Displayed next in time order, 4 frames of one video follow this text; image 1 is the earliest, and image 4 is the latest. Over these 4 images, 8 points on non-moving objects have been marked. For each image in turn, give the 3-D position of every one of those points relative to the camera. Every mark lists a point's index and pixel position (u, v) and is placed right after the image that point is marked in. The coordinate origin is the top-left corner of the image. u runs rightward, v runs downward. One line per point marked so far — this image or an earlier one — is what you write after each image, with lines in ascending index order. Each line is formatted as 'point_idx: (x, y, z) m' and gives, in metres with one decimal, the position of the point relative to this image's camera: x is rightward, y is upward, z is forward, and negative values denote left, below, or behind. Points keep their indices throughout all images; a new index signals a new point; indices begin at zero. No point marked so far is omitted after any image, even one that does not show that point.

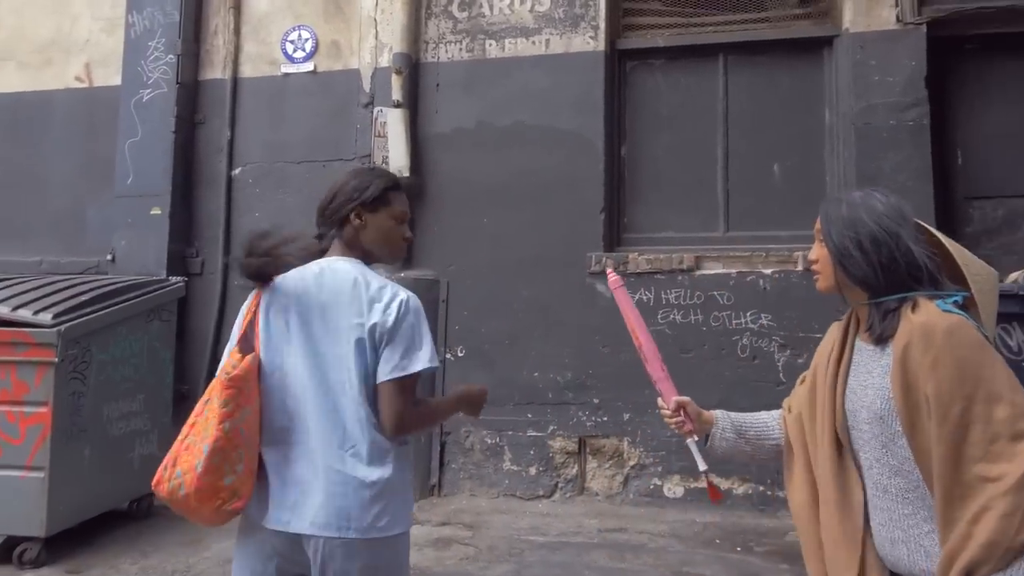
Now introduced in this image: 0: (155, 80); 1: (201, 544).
0: (-2.8, +1.6, +6.1) m
1: (-1.9, -1.6, +4.9) m
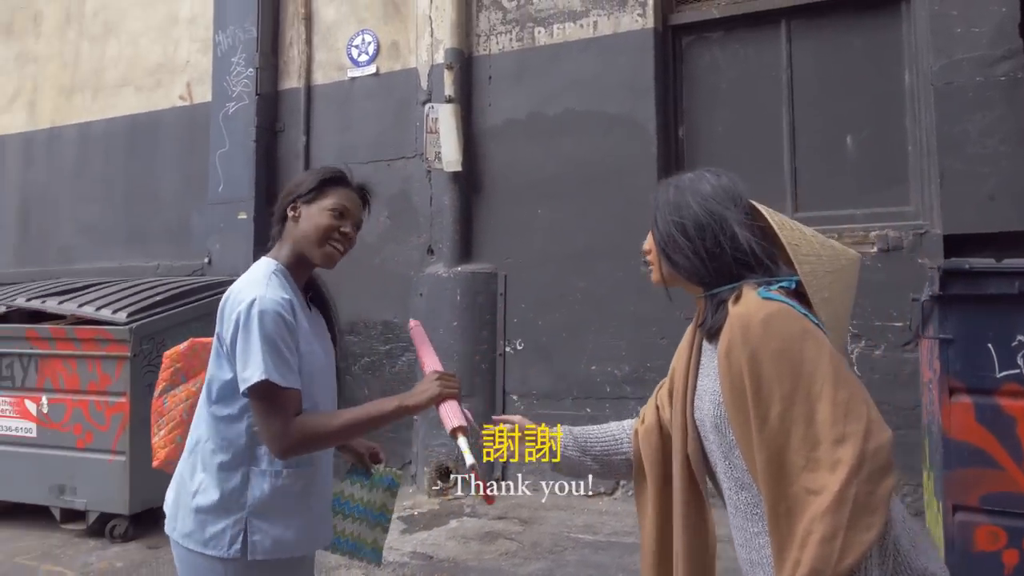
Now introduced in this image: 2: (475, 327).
0: (-2.3, +1.6, +6.6) m
1: (-1.6, -1.6, +5.2) m
2: (-0.3, -0.3, +5.6) m
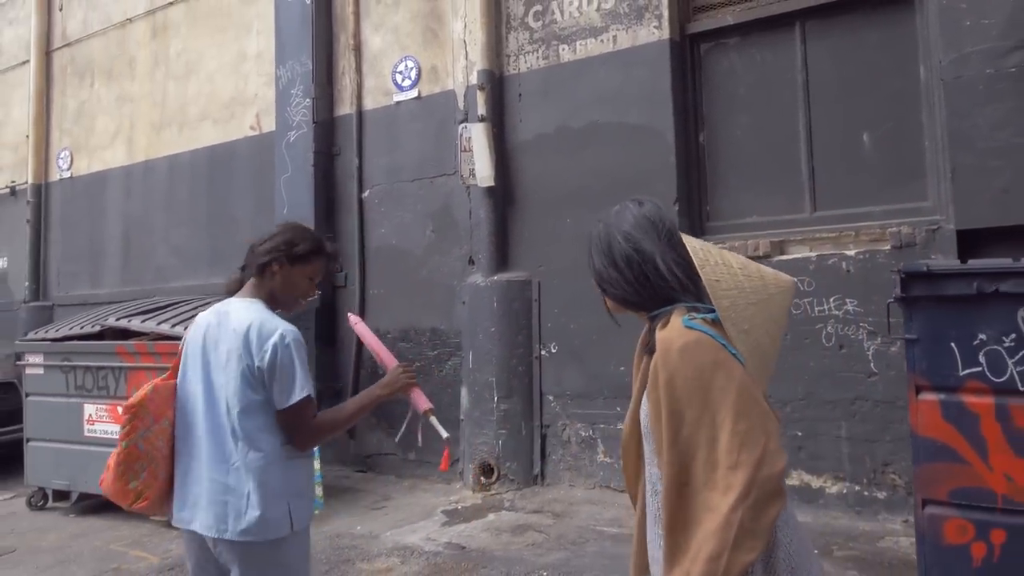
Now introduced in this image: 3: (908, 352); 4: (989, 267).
0: (-1.9, +1.5, +7.2) m
1: (-1.4, -1.7, +5.7) m
2: (0.0, -0.3, +6.0) m
3: (+1.6, -0.3, +3.2) m
4: (+1.8, +0.1, +3.0) m
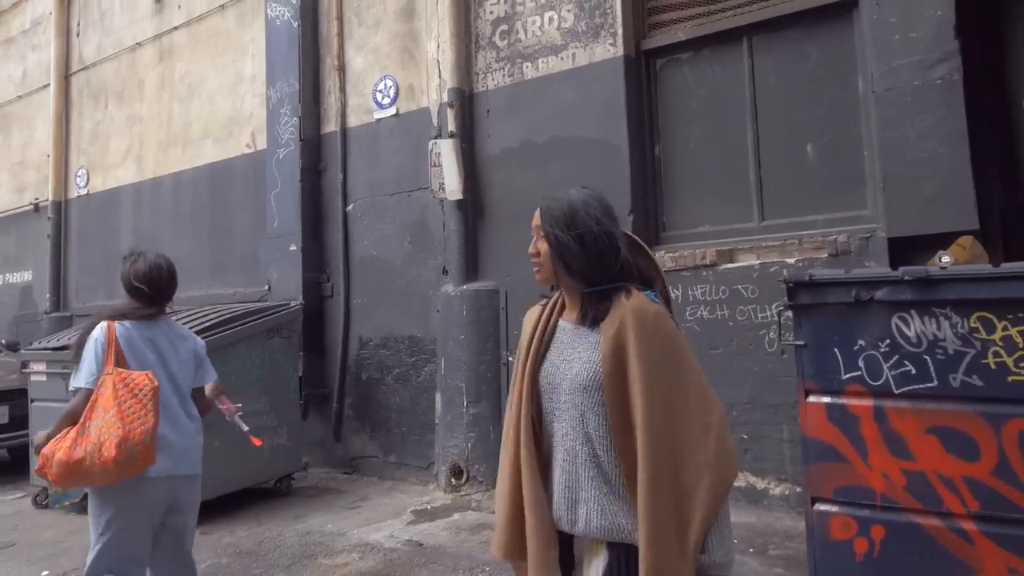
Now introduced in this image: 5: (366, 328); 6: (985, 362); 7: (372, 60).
0: (-2.1, +1.4, +7.5) m
1: (-1.6, -1.7, +6.0) m
2: (-0.3, -0.4, +6.2) m
3: (+1.2, -0.3, +3.4) m
4: (+1.4, +0.1, +3.2) m
5: (-1.3, -0.4, +7.1) m
6: (+1.8, -0.3, +3.0) m
7: (-1.3, +2.1, +7.1) m
